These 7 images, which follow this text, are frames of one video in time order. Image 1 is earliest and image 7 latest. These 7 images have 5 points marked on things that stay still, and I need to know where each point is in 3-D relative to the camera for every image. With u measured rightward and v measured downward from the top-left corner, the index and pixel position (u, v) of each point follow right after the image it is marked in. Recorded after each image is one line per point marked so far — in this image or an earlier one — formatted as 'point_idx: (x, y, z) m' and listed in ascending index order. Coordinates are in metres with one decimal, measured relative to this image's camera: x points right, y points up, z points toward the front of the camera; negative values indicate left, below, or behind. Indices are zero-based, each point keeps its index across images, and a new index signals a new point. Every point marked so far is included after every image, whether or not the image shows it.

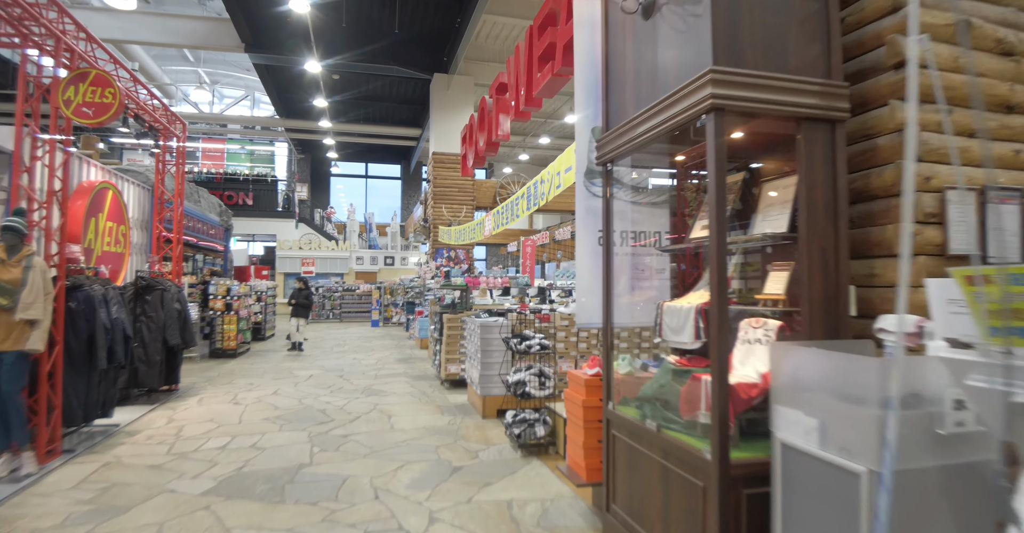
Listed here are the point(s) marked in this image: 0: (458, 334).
0: (-0.8, -1.0, +6.3) m
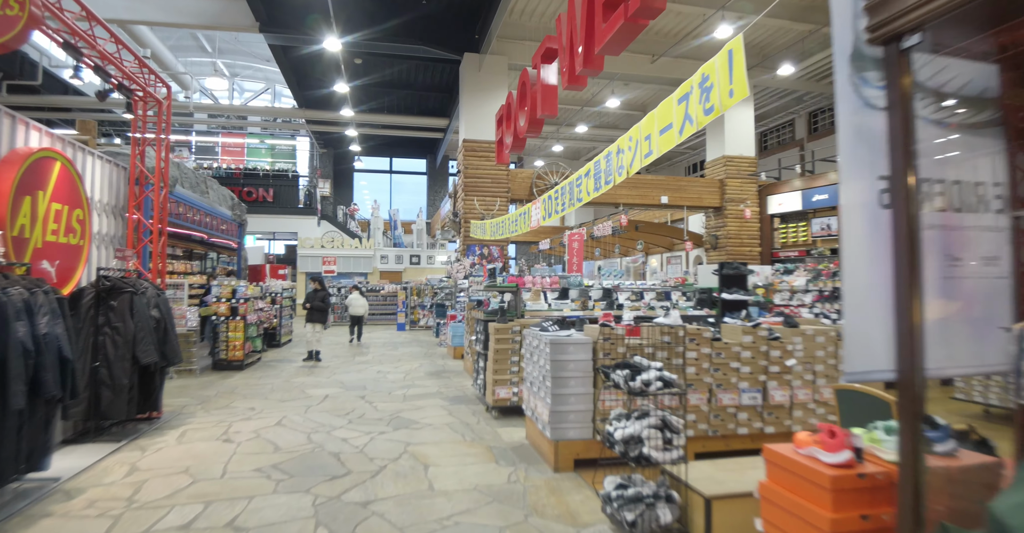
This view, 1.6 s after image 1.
0: (0.0, -0.9, +4.9) m
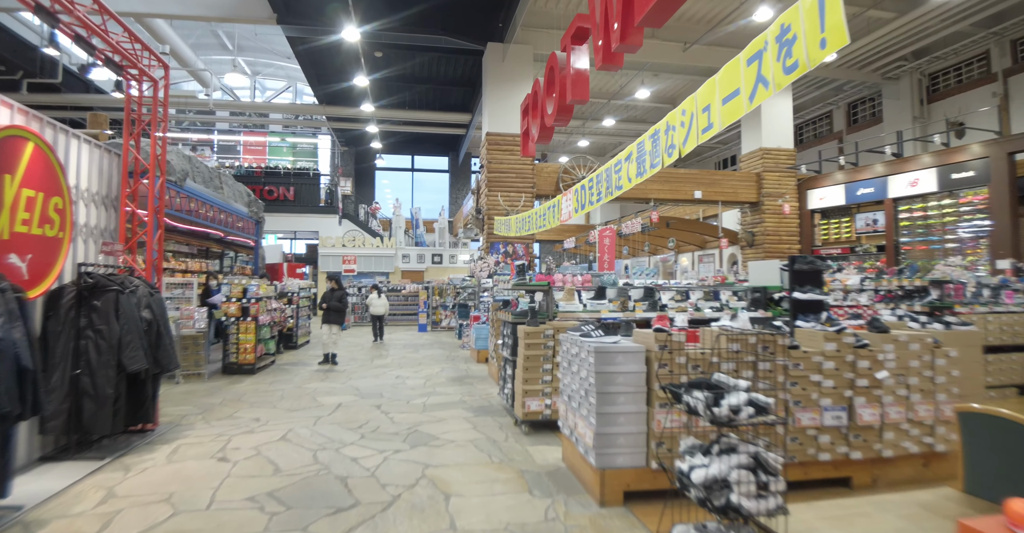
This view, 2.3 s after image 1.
0: (+0.3, -0.9, +4.3) m
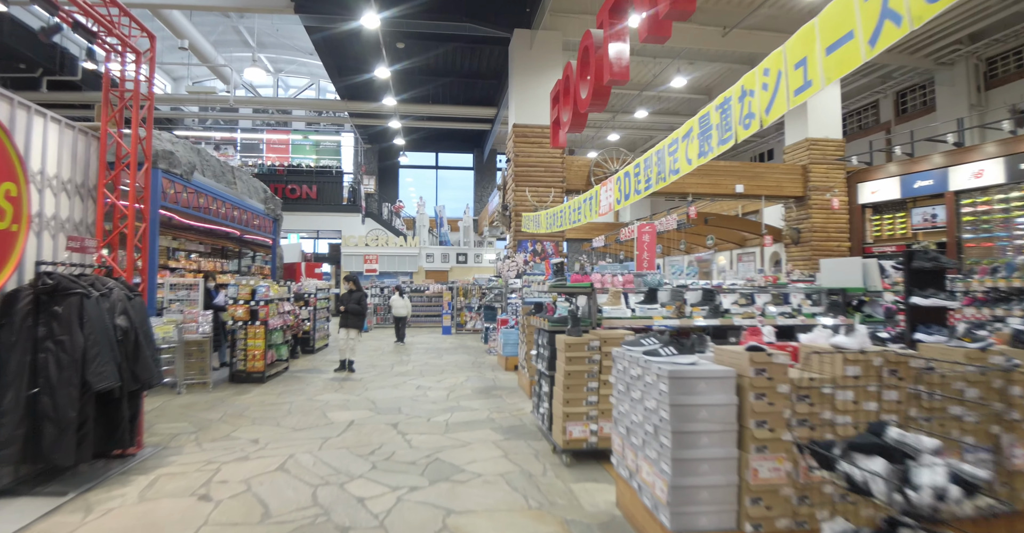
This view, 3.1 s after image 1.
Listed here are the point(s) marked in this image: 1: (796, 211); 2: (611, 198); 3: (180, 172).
0: (+0.6, -0.8, +3.6) m
1: (+9.5, +1.8, +14.6) m
2: (+1.3, +0.9, +5.6) m
3: (-4.7, +1.3, +6.2) m
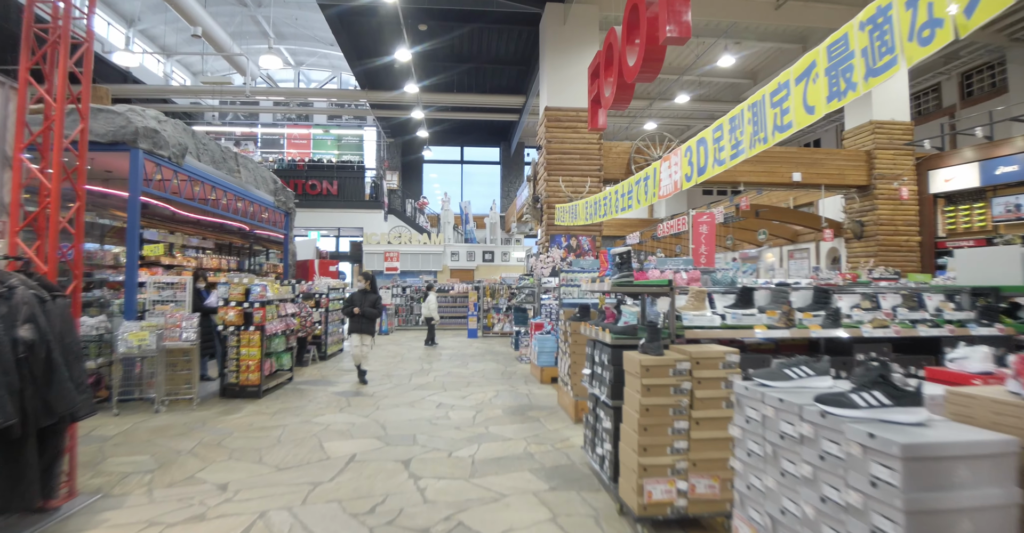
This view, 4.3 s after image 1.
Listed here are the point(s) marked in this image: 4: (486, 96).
0: (+0.9, -0.8, +2.5) m
1: (+10.4, +1.9, +13.0) m
2: (+1.7, +0.9, +4.5) m
3: (-4.3, +1.4, +5.5) m
4: (-0.9, +5.6, +14.4) m
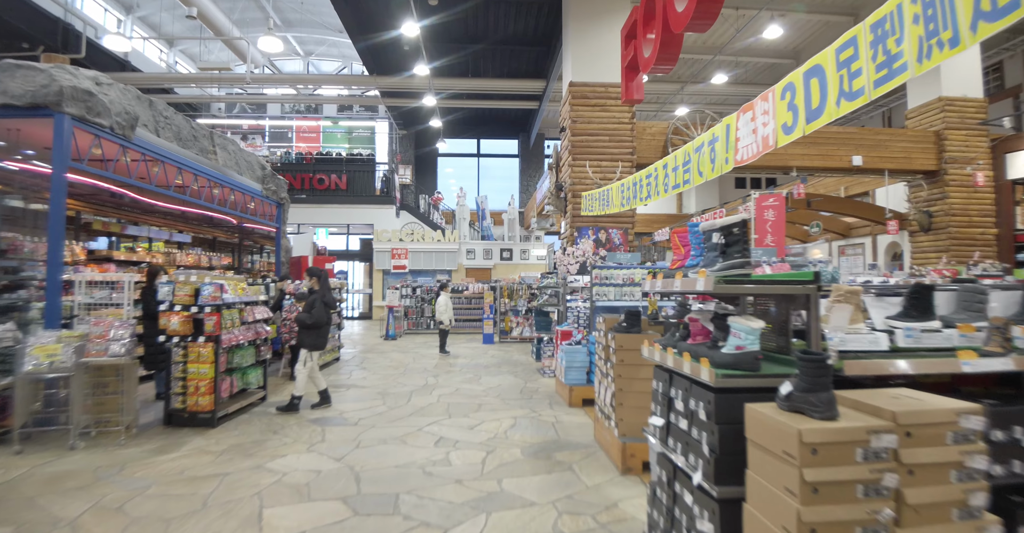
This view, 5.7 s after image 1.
0: (+1.0, -0.7, +1.2) m
1: (+10.9, +2.0, +11.3) m
2: (+1.8, +1.0, +3.2) m
3: (-4.1, +1.4, +4.4) m
4: (-0.3, +5.7, +13.3) m
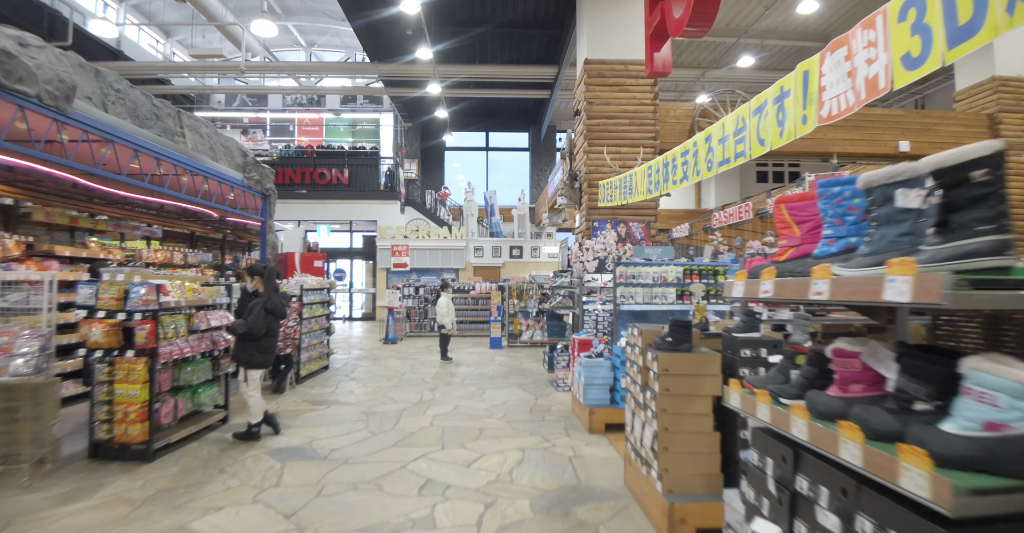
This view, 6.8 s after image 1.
0: (+1.0, -0.7, +0.4) m
1: (+11.1, +2.1, +10.2) m
2: (+1.9, +1.0, +2.3) m
3: (-4.0, +1.5, +3.7) m
4: (0.0, +5.7, +12.4) m
